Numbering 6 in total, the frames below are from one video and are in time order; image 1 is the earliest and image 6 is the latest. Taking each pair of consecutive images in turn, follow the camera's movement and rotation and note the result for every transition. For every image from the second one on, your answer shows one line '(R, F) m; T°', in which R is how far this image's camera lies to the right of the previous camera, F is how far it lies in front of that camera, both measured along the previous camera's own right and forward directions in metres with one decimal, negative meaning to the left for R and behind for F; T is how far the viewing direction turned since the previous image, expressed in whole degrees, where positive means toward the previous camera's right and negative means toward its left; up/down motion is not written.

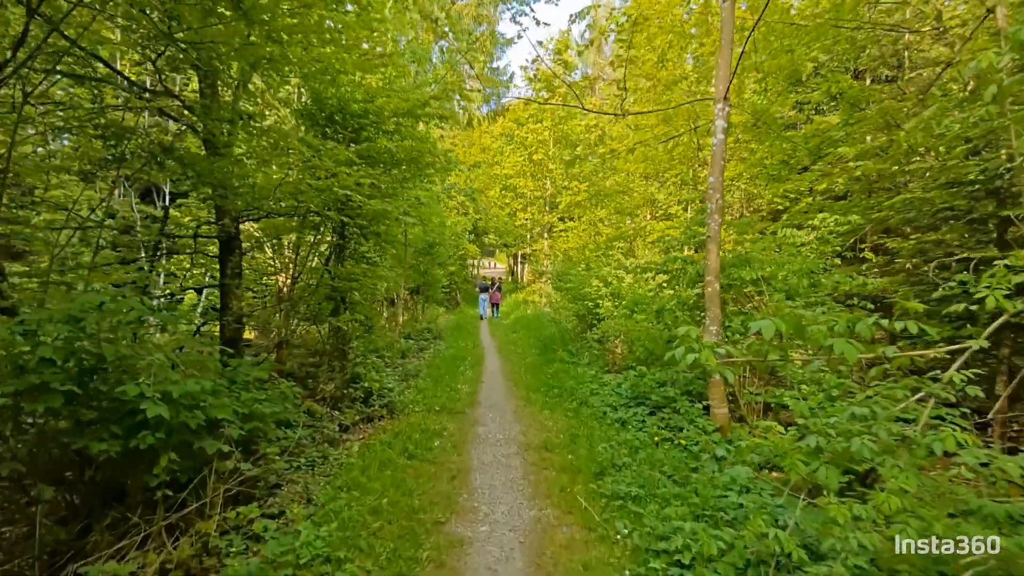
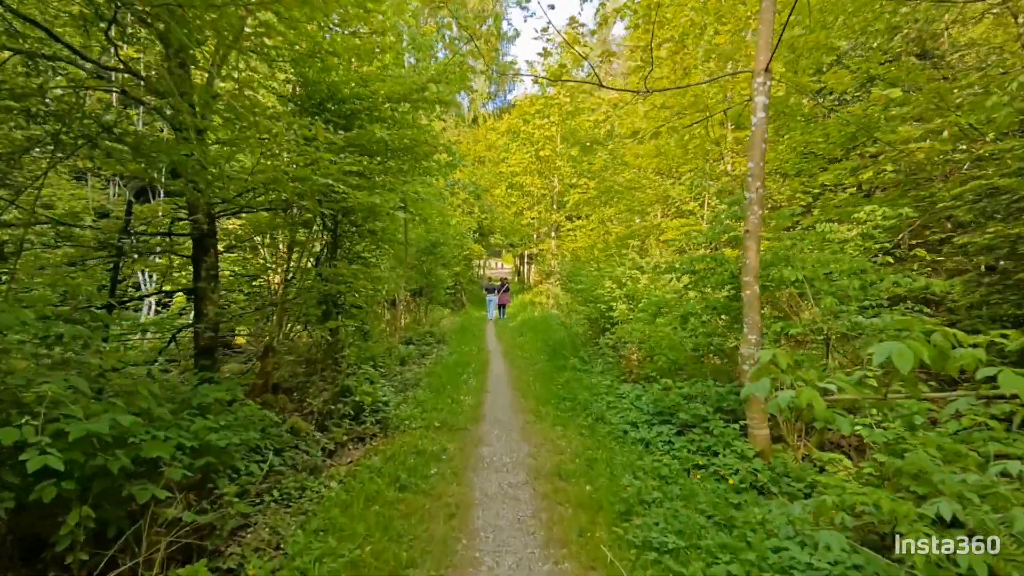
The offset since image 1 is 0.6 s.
(0.0, +0.7) m; -1°
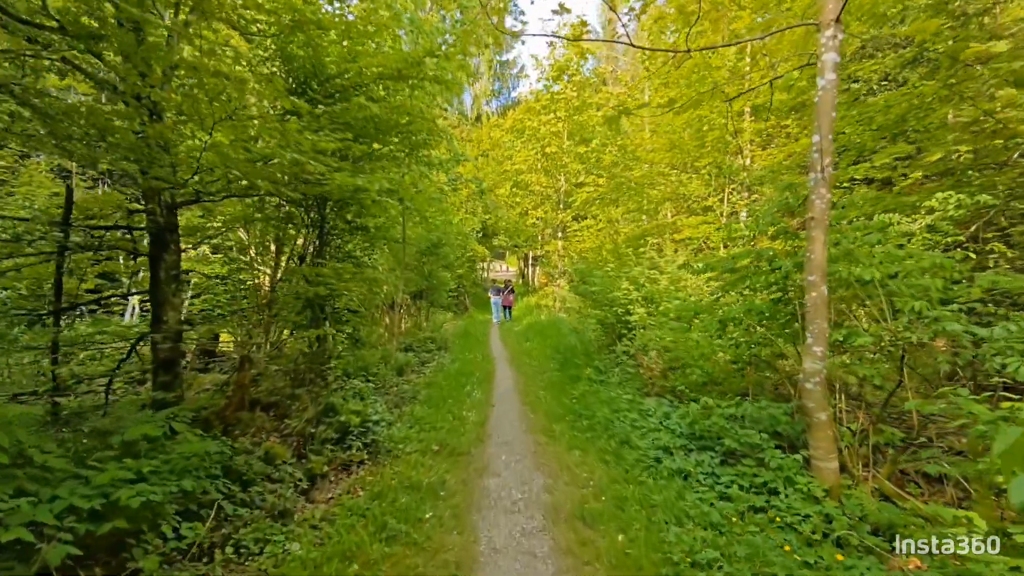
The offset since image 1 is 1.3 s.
(-0.1, +0.8) m; 0°
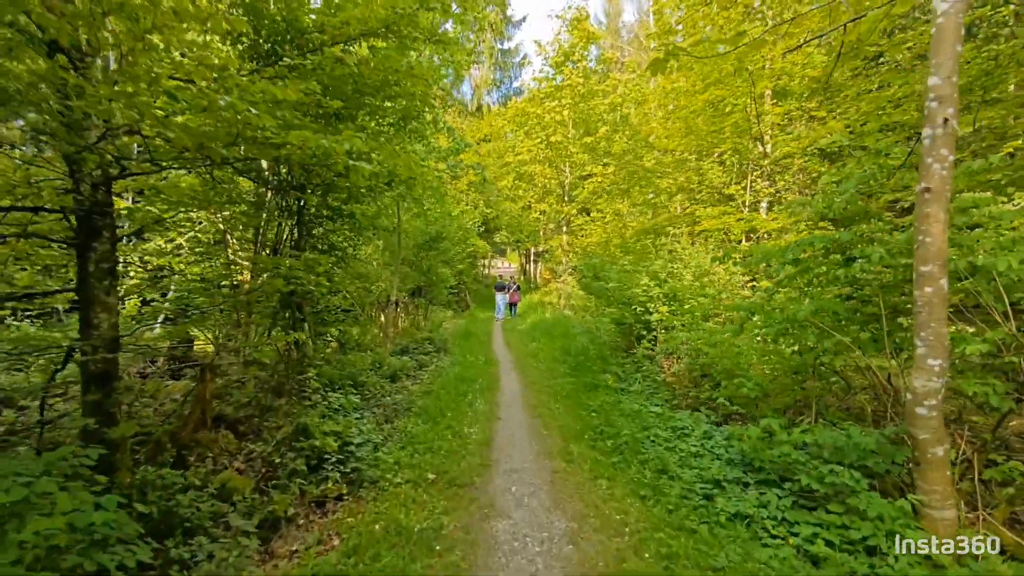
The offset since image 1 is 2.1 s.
(-0.1, +0.9) m; 0°
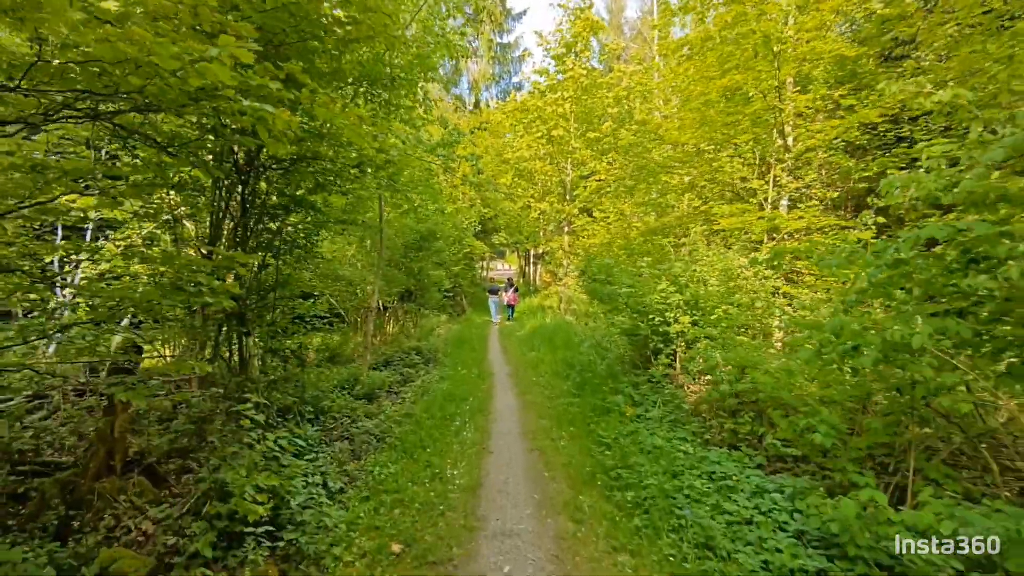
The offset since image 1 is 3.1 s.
(0.0, +1.1) m; 0°
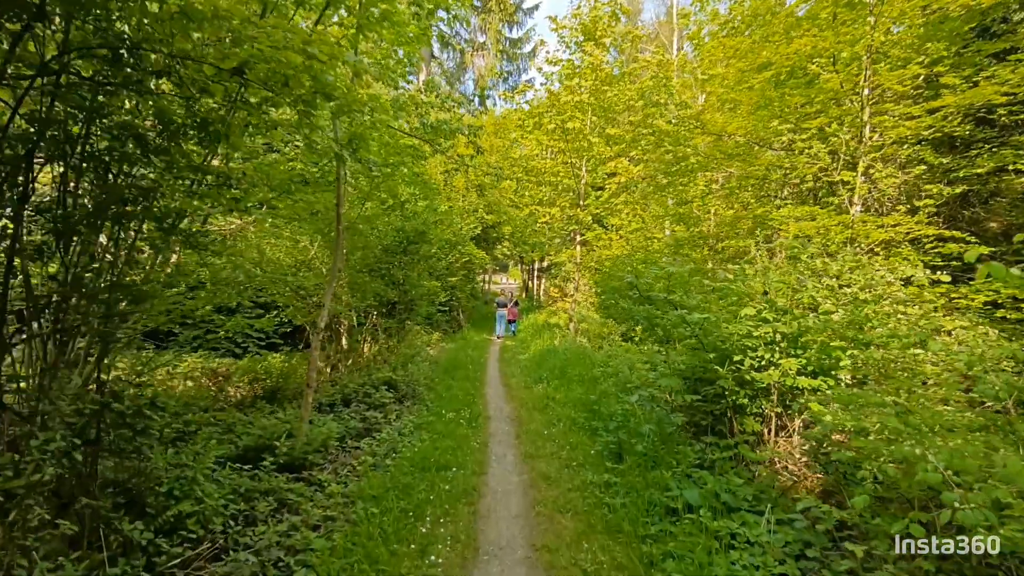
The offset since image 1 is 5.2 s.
(0.0, +2.4) m; 0°
